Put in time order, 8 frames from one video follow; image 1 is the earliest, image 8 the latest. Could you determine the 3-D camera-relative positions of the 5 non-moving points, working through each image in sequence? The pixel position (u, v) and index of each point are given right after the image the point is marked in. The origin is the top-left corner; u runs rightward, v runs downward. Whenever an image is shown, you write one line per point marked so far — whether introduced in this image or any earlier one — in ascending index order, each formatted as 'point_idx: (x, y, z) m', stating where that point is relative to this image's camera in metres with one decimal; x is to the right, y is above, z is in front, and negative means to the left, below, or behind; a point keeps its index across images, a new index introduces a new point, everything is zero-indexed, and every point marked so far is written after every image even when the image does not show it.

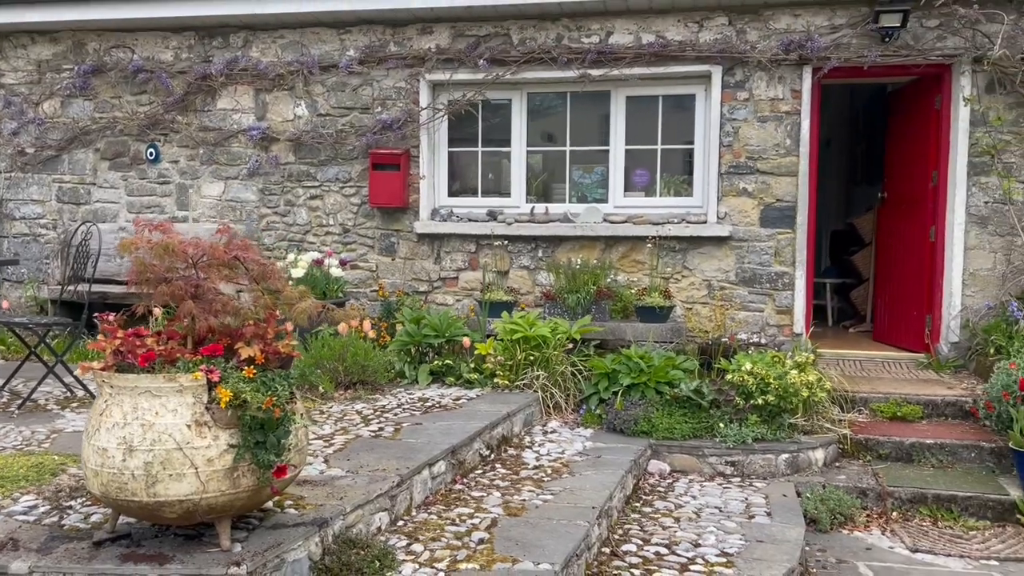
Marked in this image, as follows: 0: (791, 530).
0: (+1.1, -1.0, +3.4) m
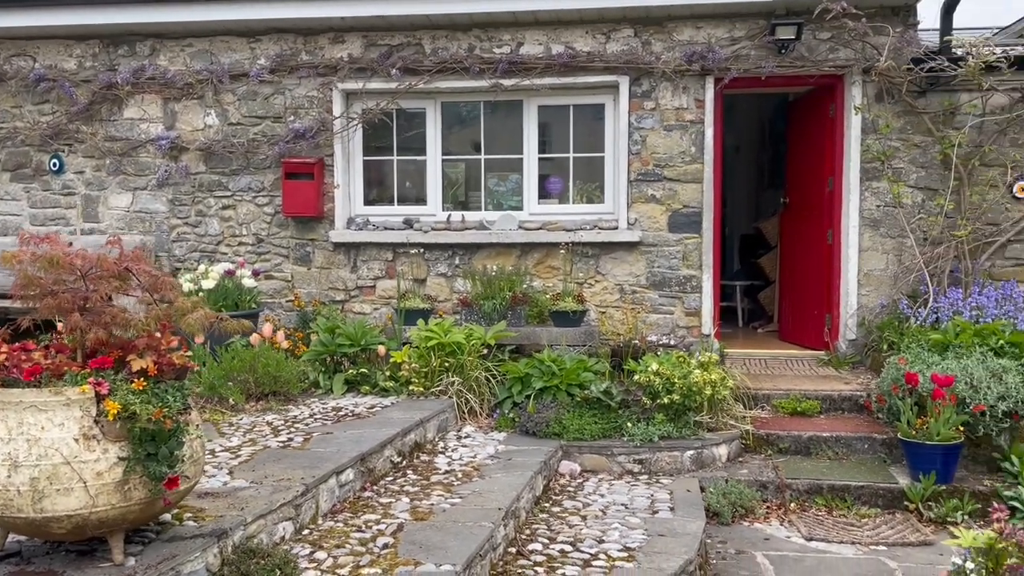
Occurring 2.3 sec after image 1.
0: (+0.8, -1.0, +3.5) m
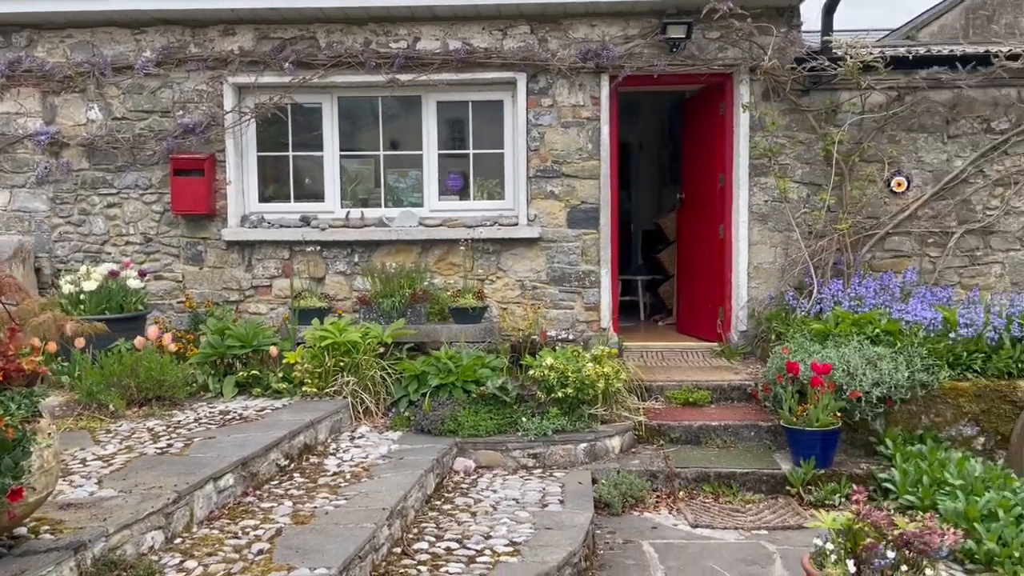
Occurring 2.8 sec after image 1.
0: (+0.3, -1.0, +3.5) m
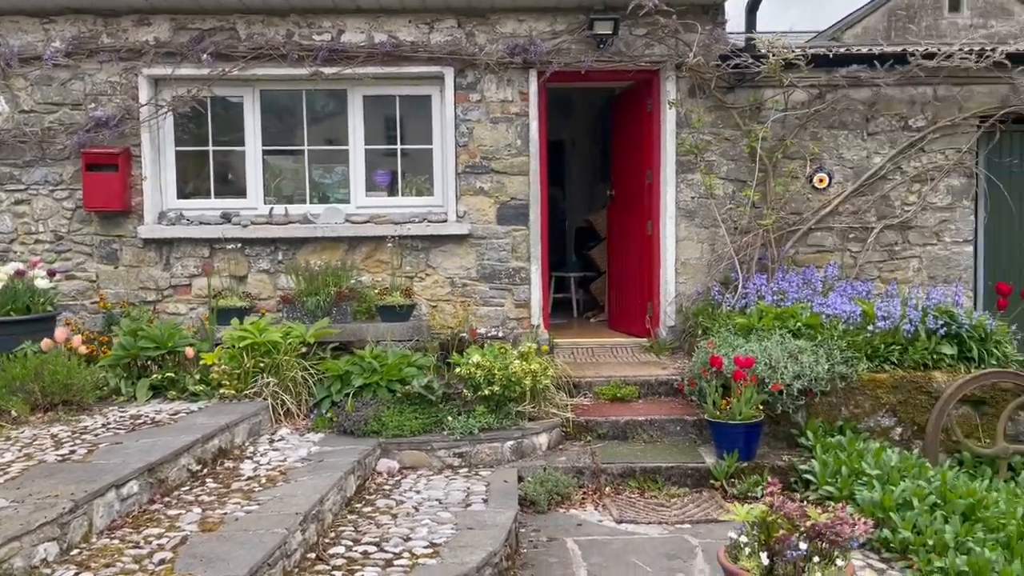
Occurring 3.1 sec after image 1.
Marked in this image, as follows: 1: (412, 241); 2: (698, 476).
0: (0.0, -0.9, +3.5) m
1: (-0.7, +0.3, +5.7) m
2: (+0.9, -0.9, +4.1) m
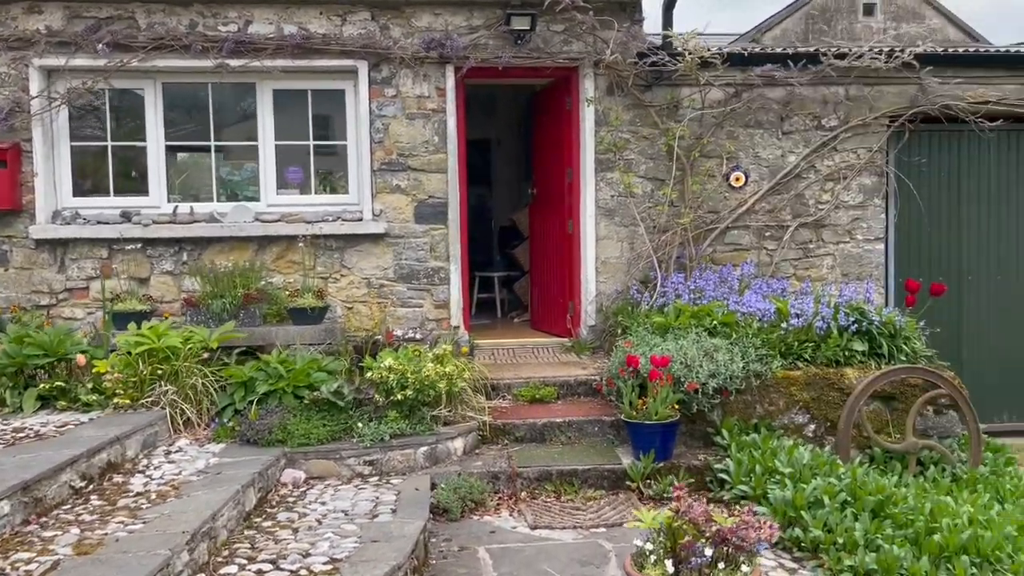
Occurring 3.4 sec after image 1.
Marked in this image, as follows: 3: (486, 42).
0: (-0.4, -1.0, +3.3) m
1: (-1.2, +0.3, +5.5) m
2: (+0.5, -0.9, +4.1) m
3: (-0.2, +1.6, +5.5) m
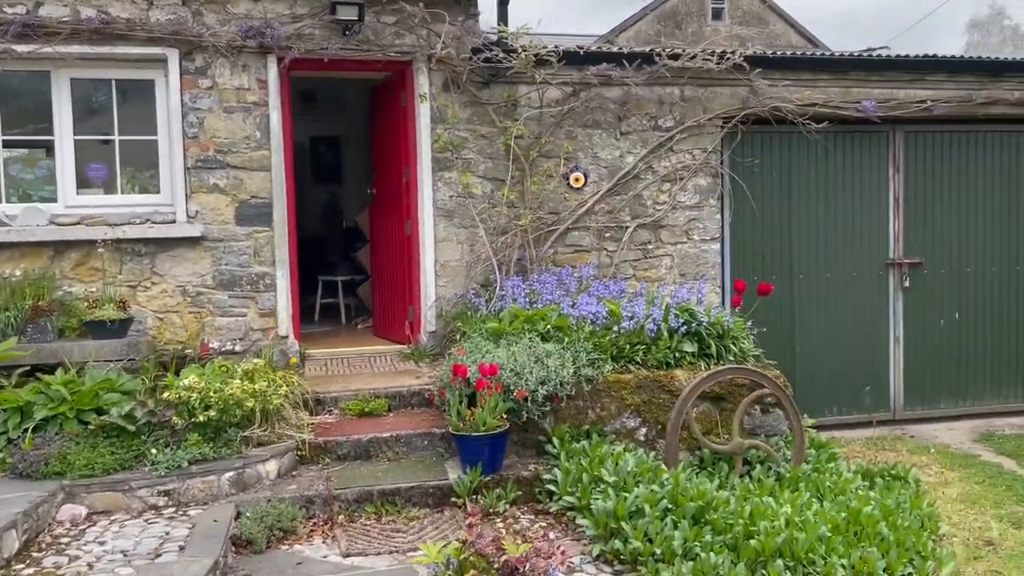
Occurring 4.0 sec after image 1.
0: (-1.1, -1.0, +3.0) m
1: (-2.3, +0.3, +5.0) m
2: (-0.3, -1.0, +3.9) m
3: (-1.3, +1.6, +5.1) m
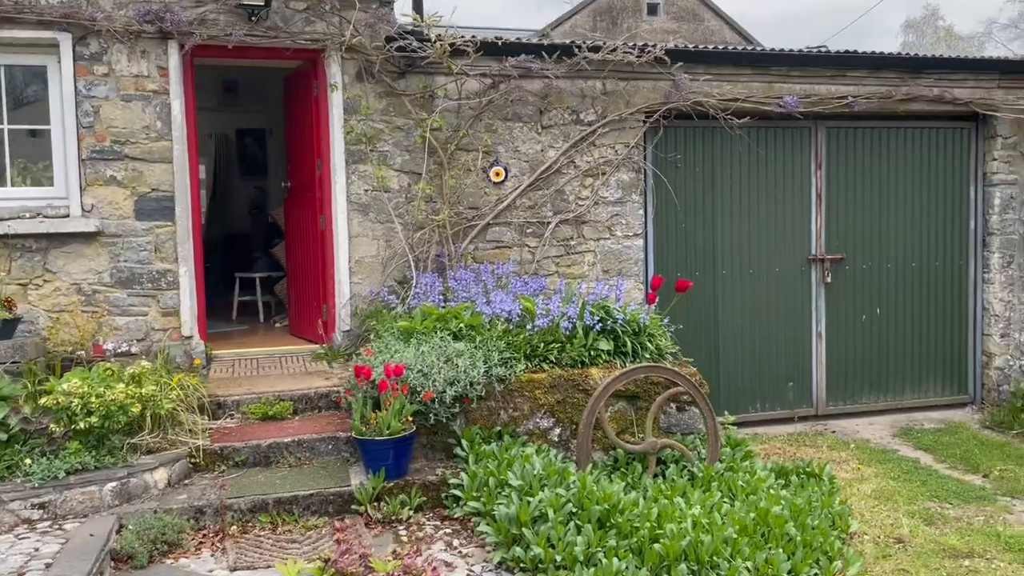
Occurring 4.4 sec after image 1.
0: (-1.5, -1.0, +2.8) m
1: (-2.8, +0.3, +4.7) m
2: (-0.8, -1.0, +3.7) m
3: (-1.8, +1.6, +4.9) m
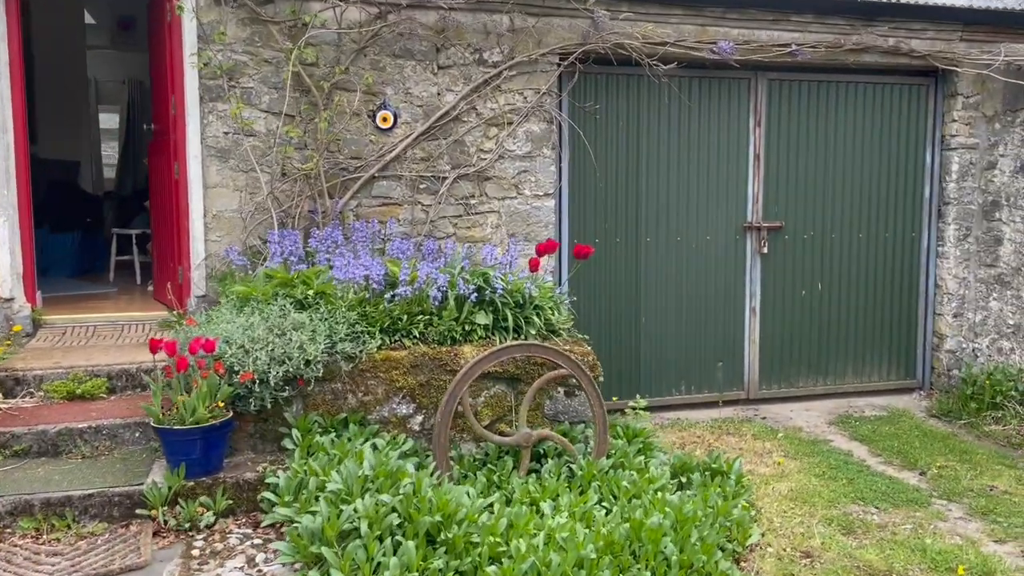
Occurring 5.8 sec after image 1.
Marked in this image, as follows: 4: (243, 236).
0: (-2.1, -0.8, +2.1) m
1: (-3.4, +0.5, +4.0) m
2: (-1.4, -0.8, +3.1) m
3: (-2.4, +1.8, +4.1) m
4: (-1.5, +0.3, +4.6) m
